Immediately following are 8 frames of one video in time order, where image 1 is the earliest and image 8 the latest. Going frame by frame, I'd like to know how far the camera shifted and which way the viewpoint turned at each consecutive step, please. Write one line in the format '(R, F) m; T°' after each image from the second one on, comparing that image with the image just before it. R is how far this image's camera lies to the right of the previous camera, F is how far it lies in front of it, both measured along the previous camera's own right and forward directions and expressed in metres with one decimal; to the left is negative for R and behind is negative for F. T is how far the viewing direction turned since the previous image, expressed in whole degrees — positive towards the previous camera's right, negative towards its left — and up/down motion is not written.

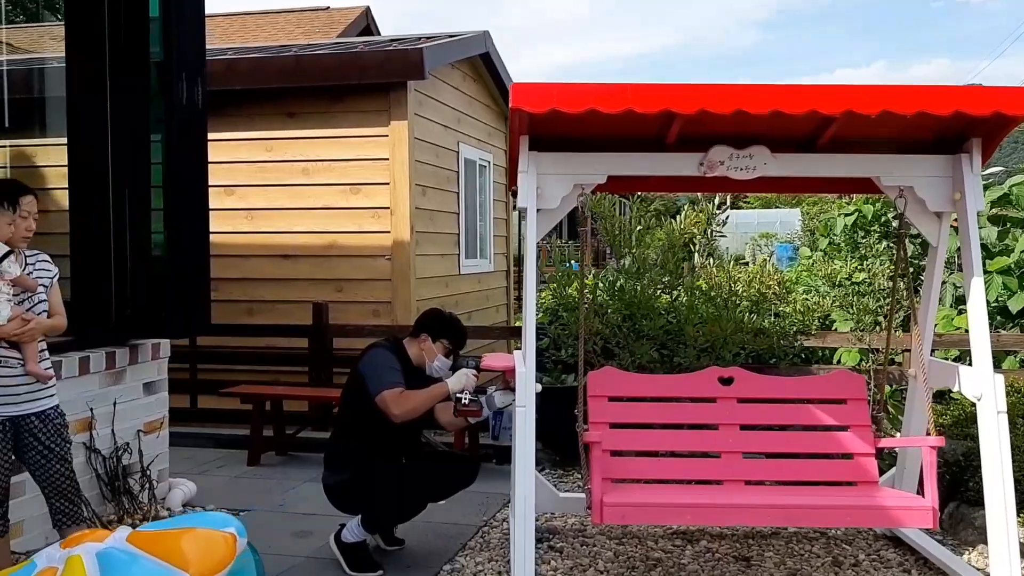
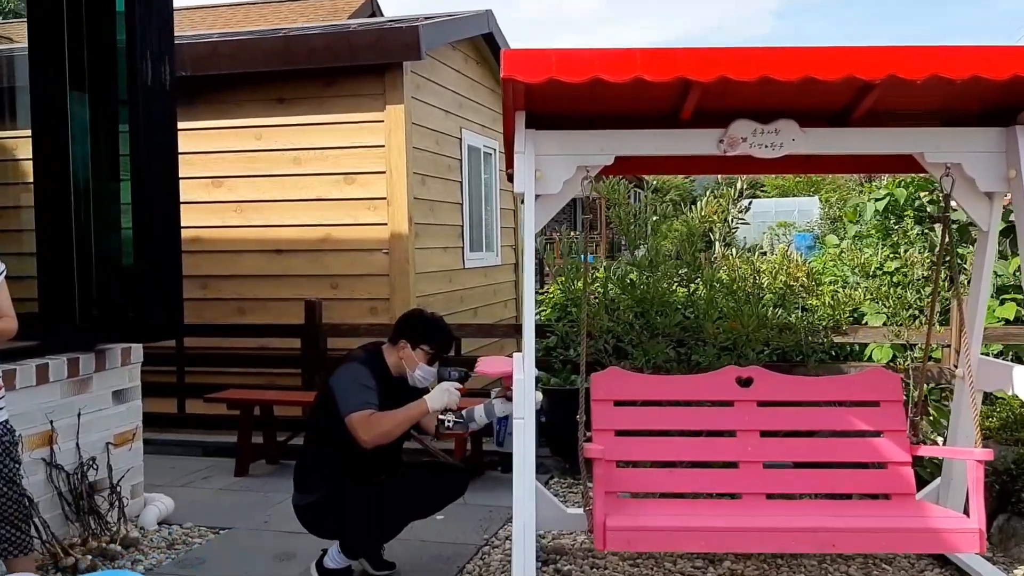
(+0.1, +0.4) m; -1°
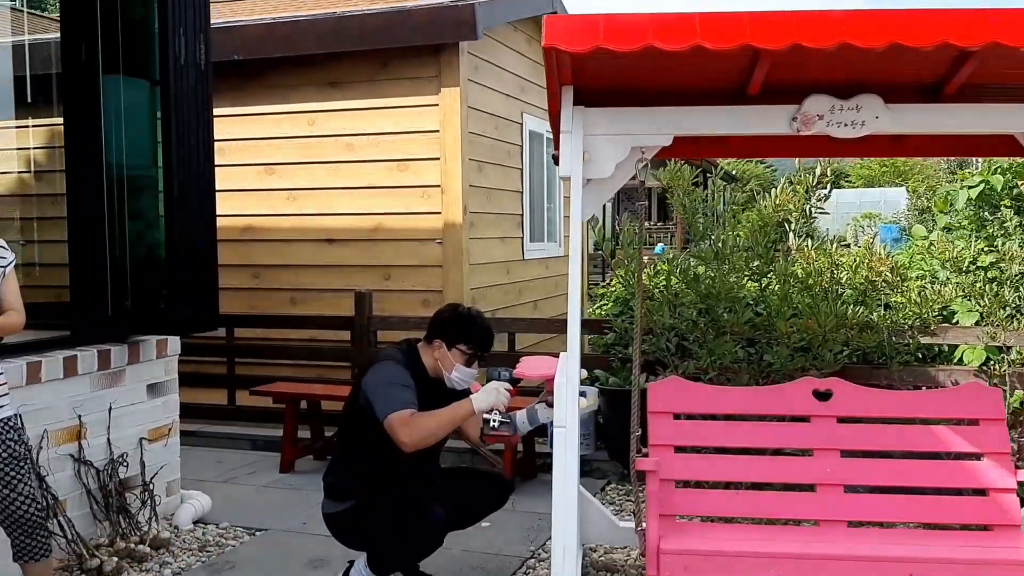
(+0.1, +0.3) m; -4°
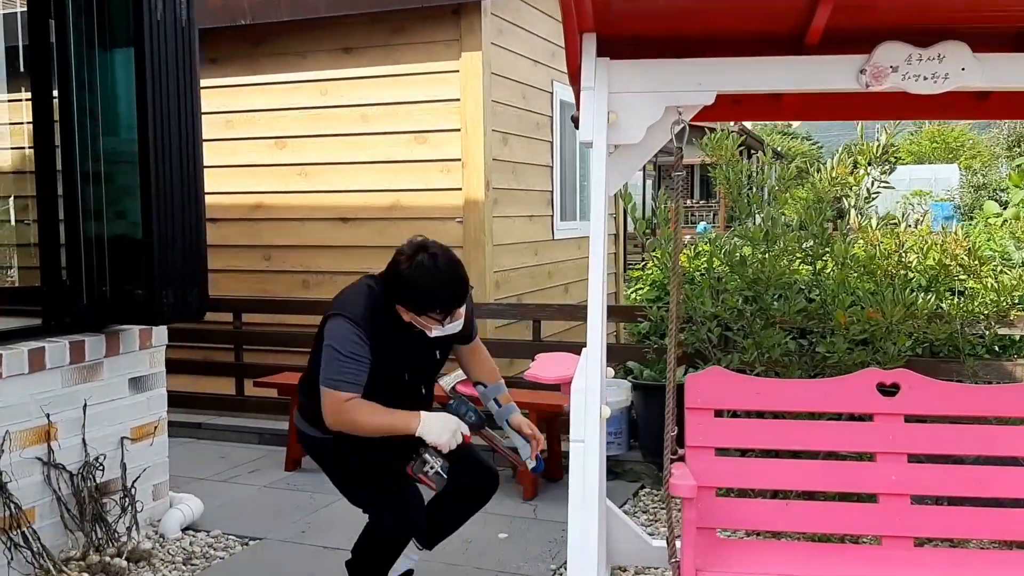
(+0.1, +0.5) m; -2°
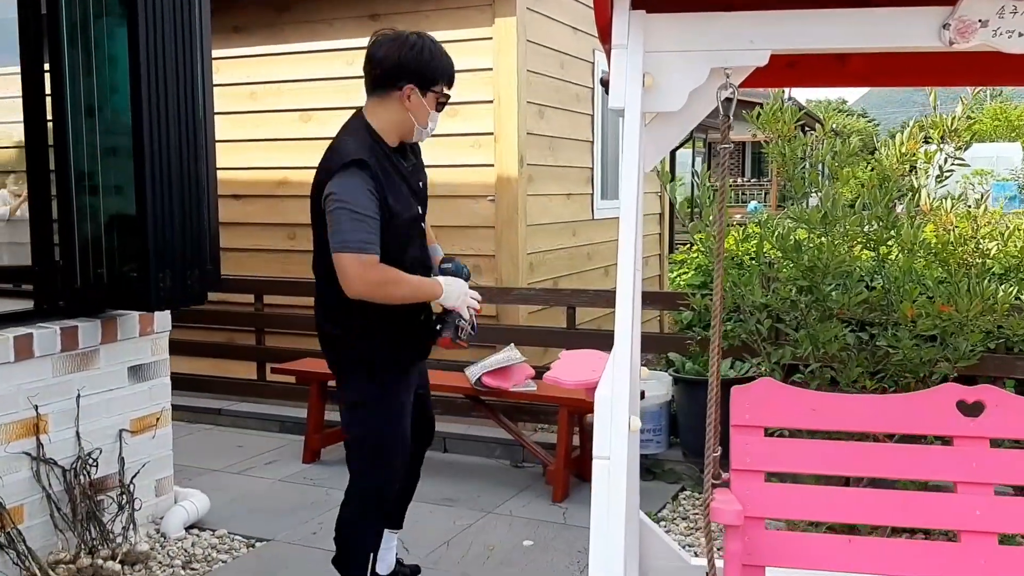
(+0.1, +0.3) m; -3°
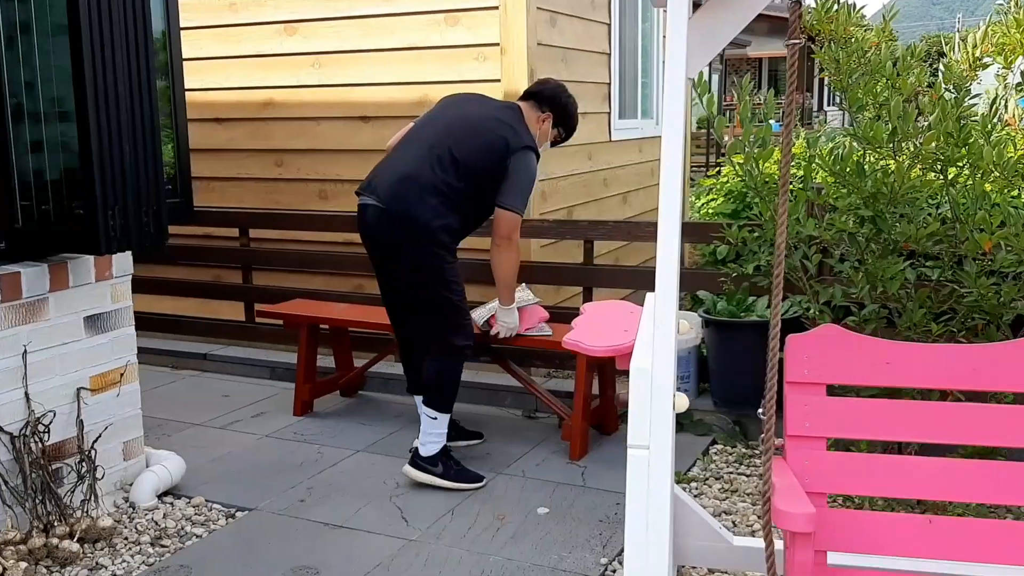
(0.0, +0.5) m; -1°
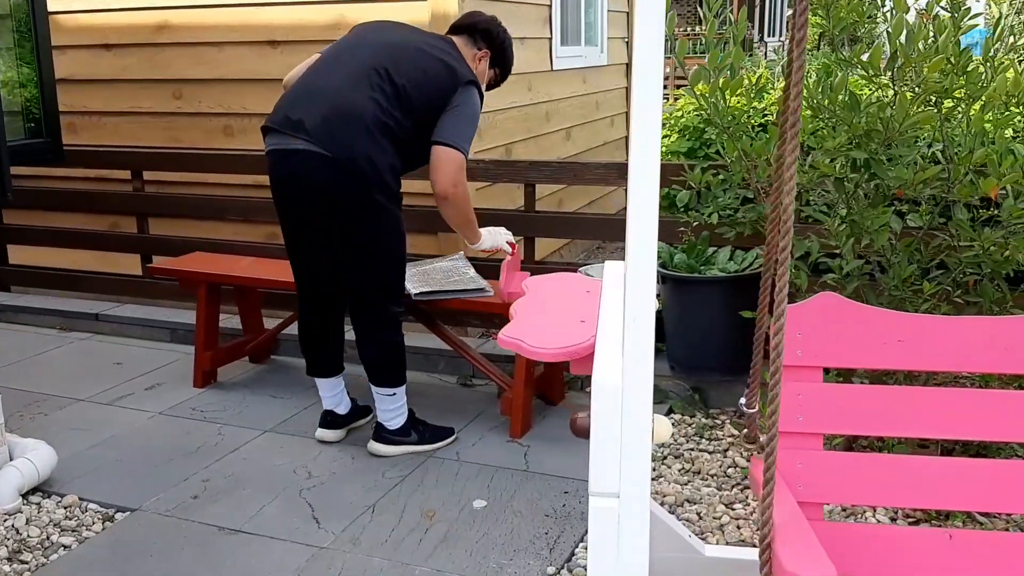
(0.0, +0.5) m; +4°
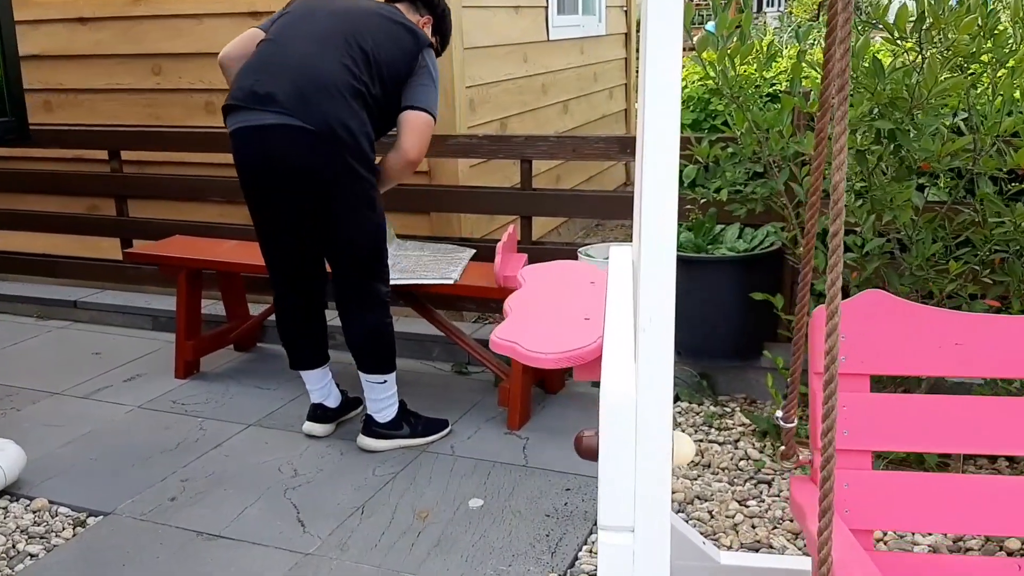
(0.0, +0.2) m; 0°
